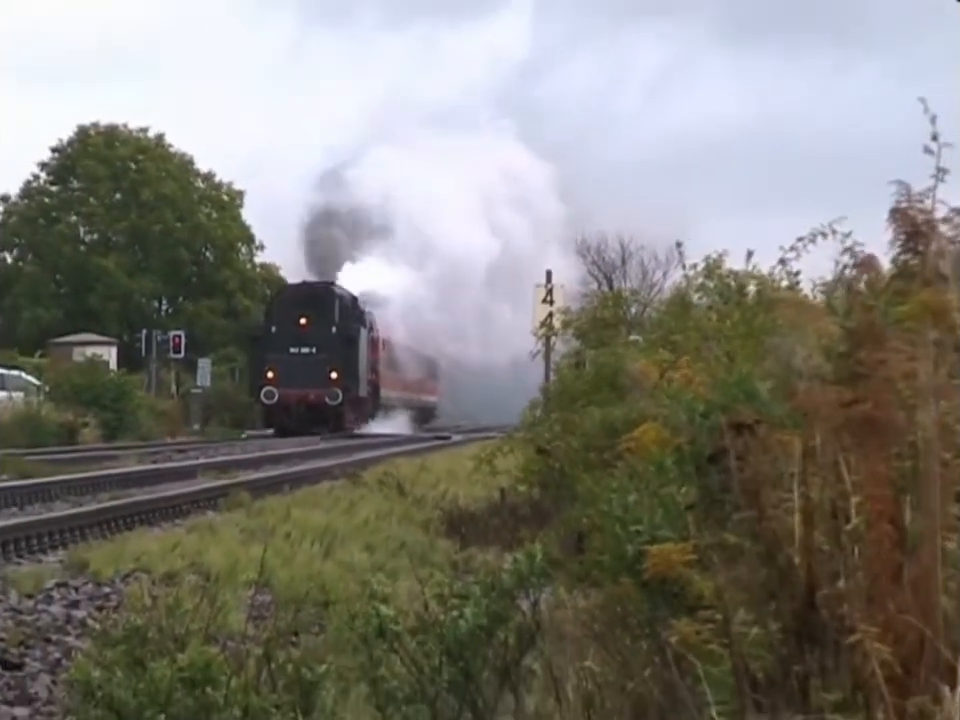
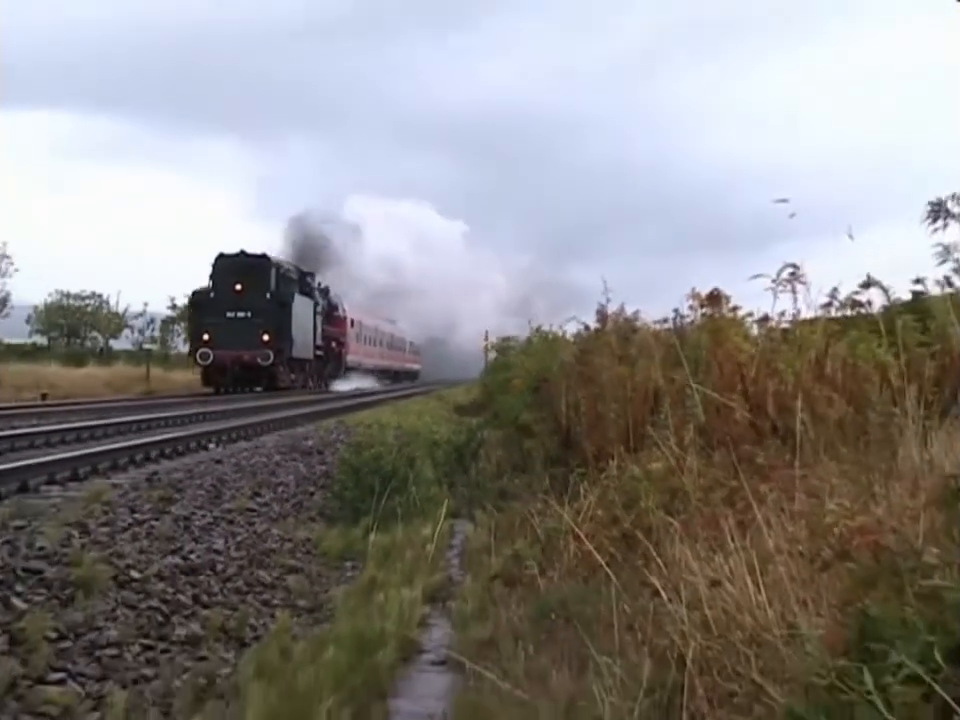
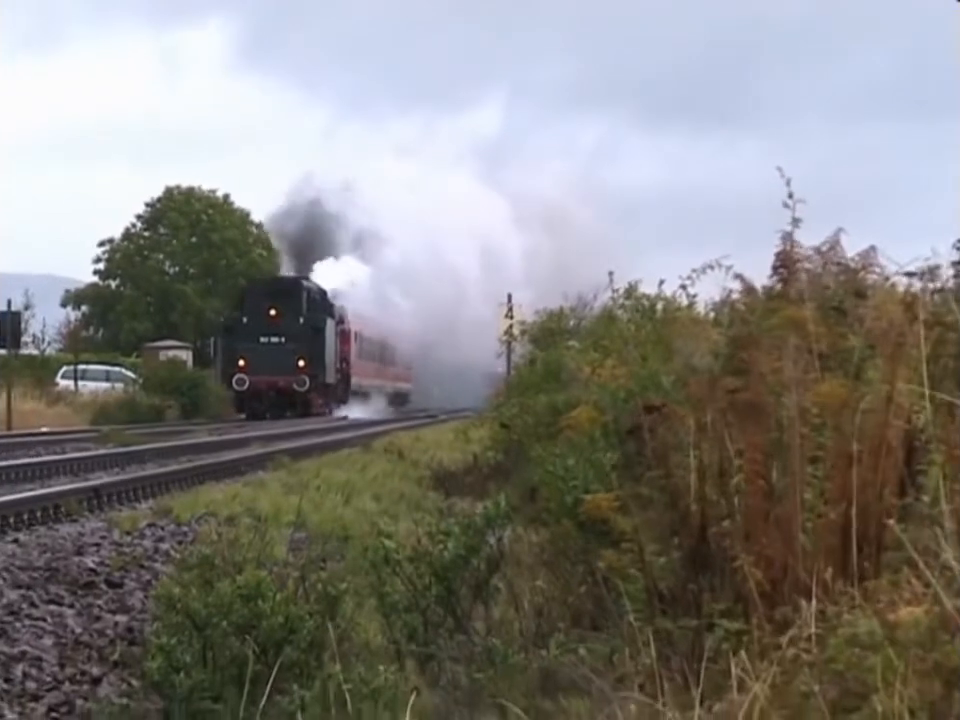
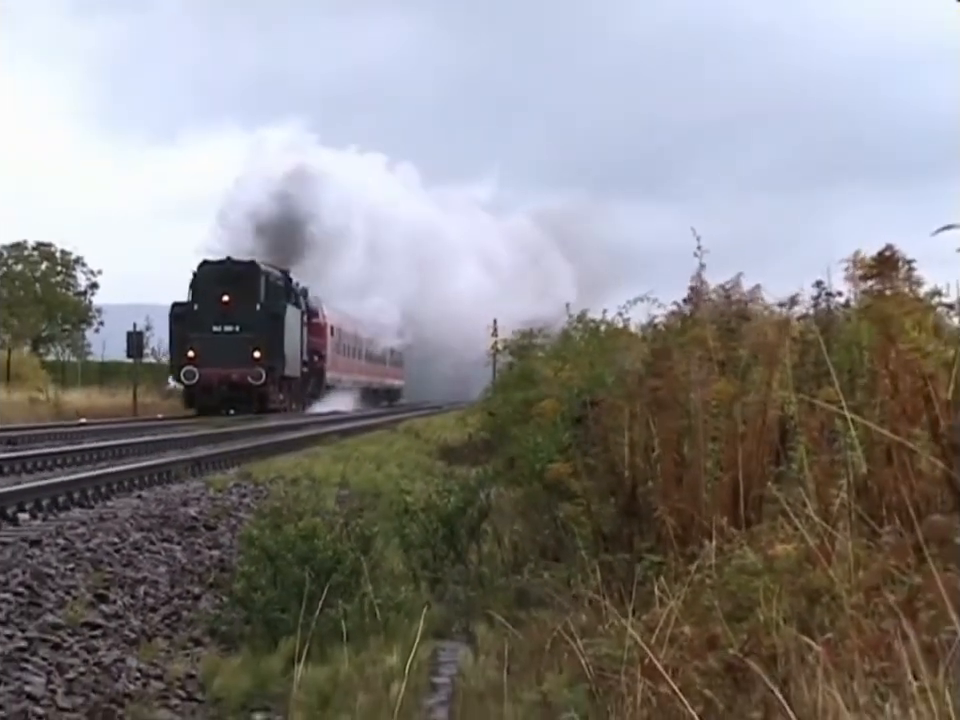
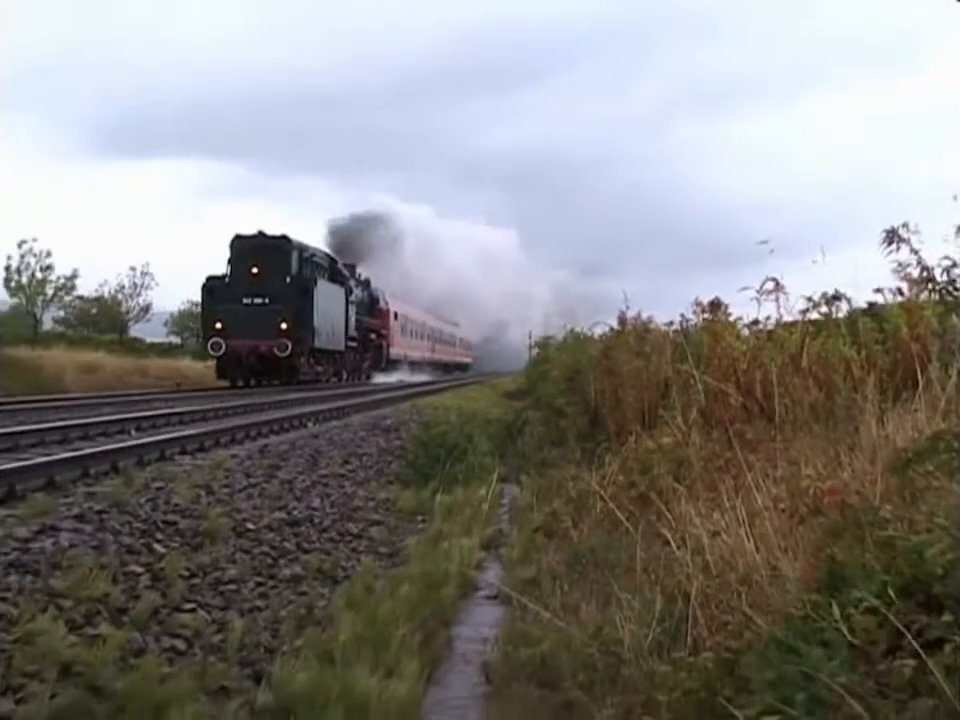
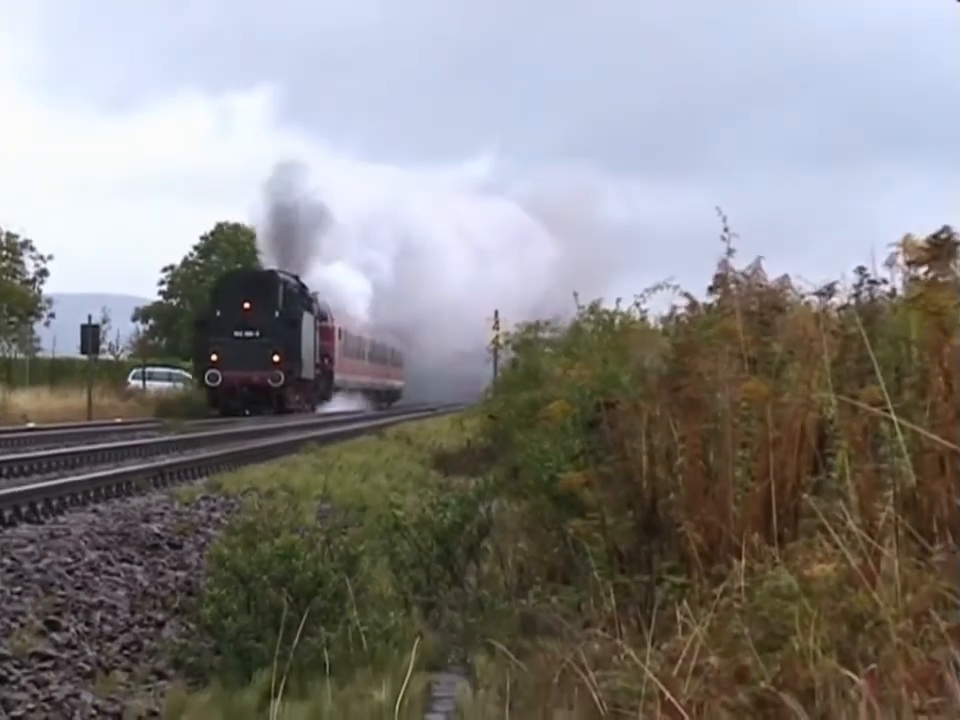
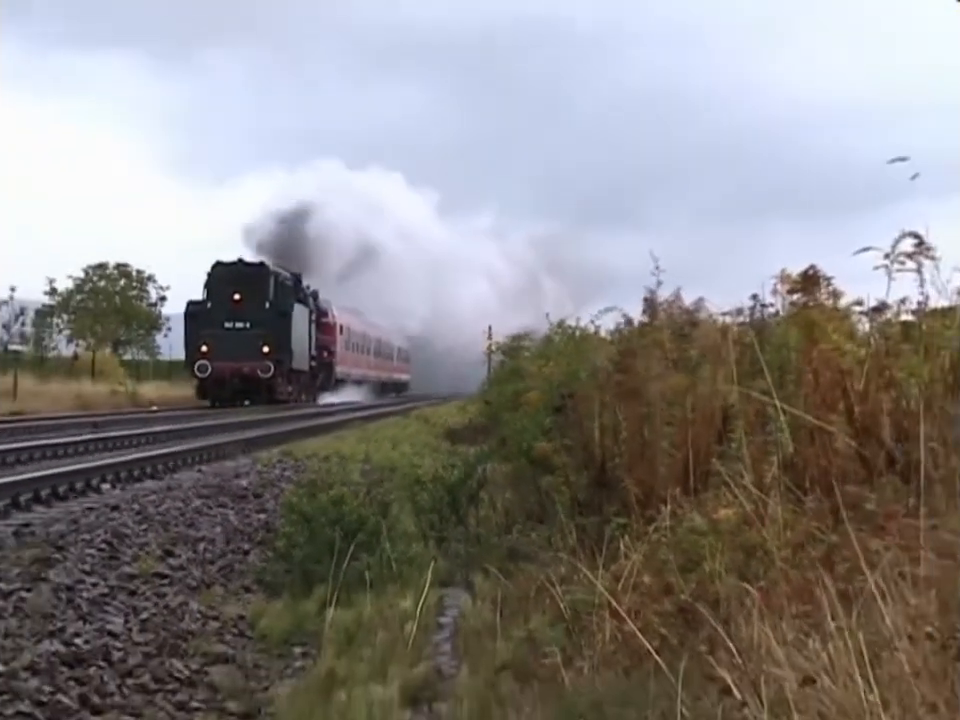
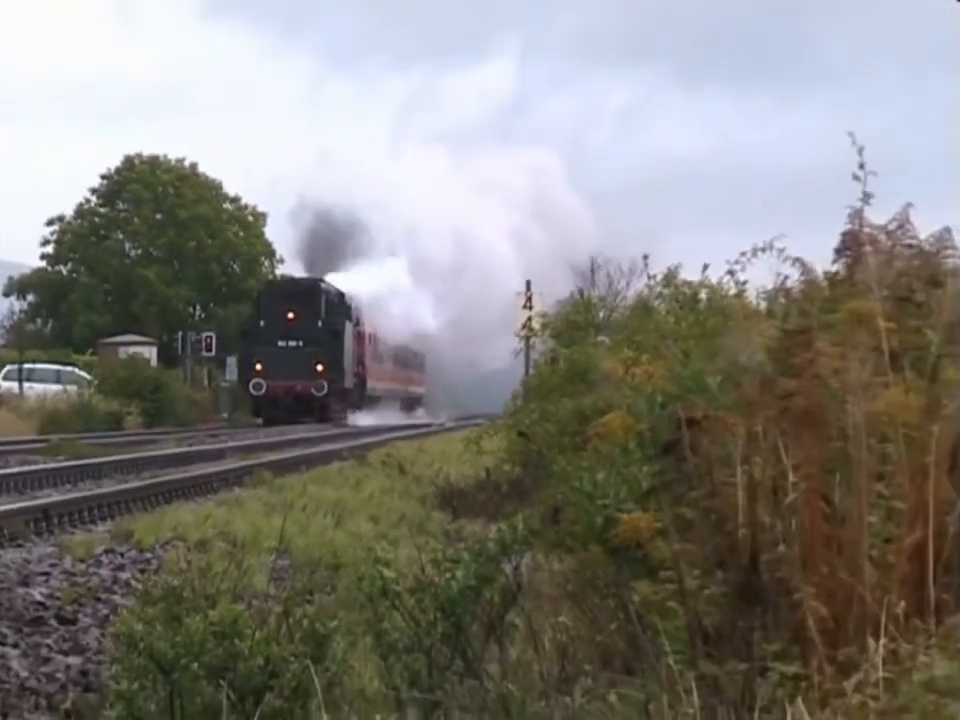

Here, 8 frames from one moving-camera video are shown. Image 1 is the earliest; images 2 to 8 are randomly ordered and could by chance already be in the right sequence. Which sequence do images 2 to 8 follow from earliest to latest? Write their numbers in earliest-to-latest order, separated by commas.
8, 3, 6, 4, 7, 2, 5
